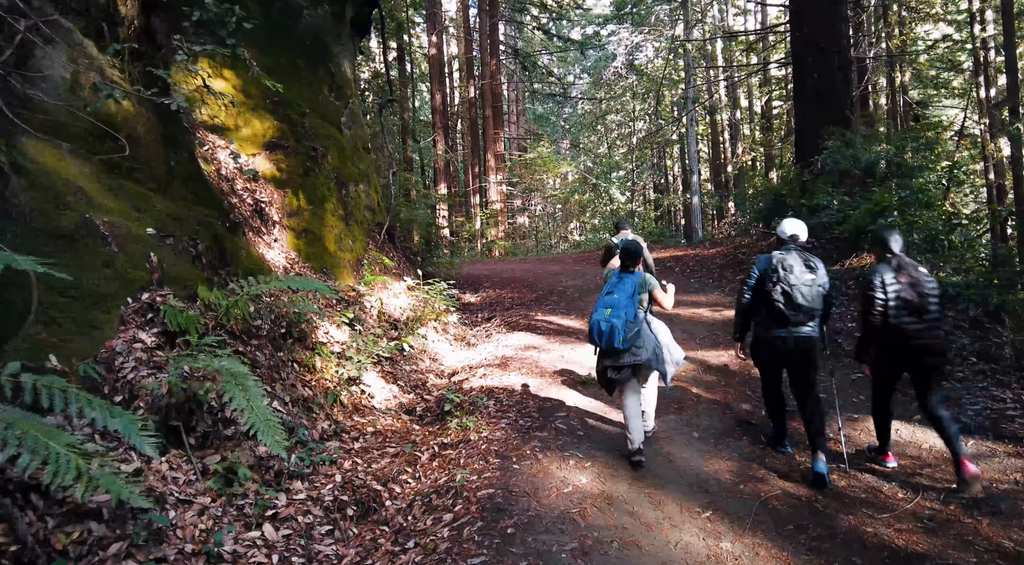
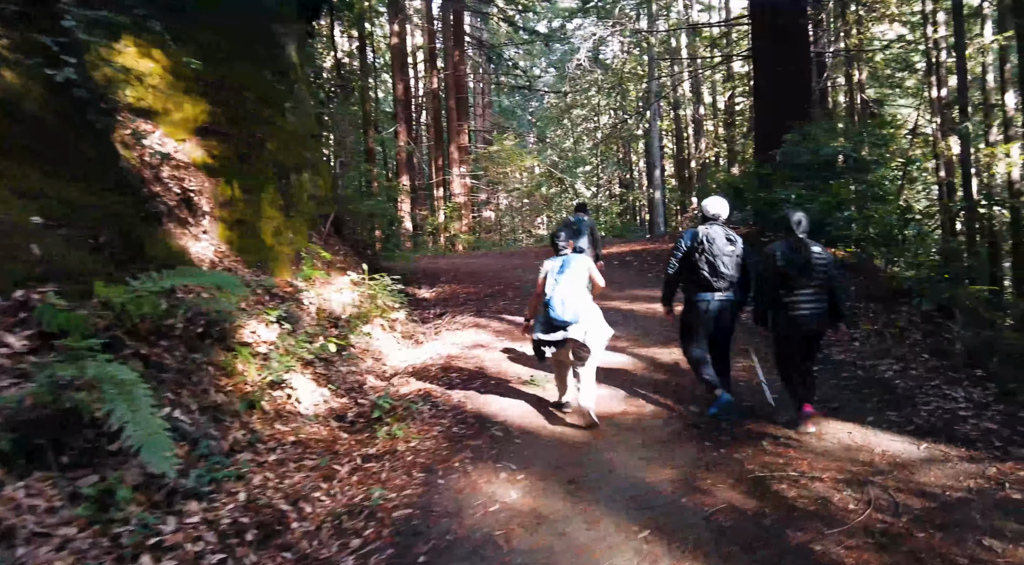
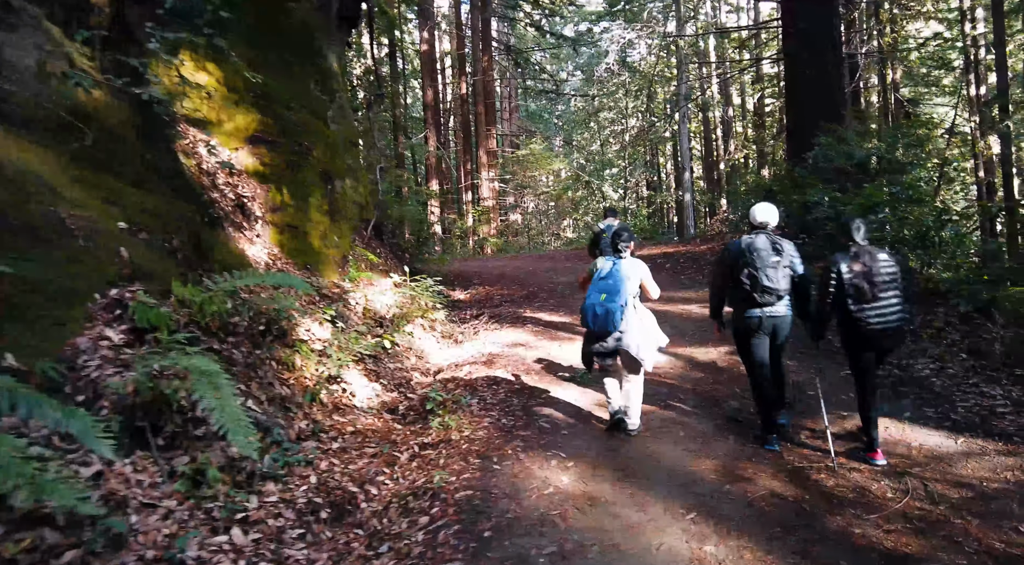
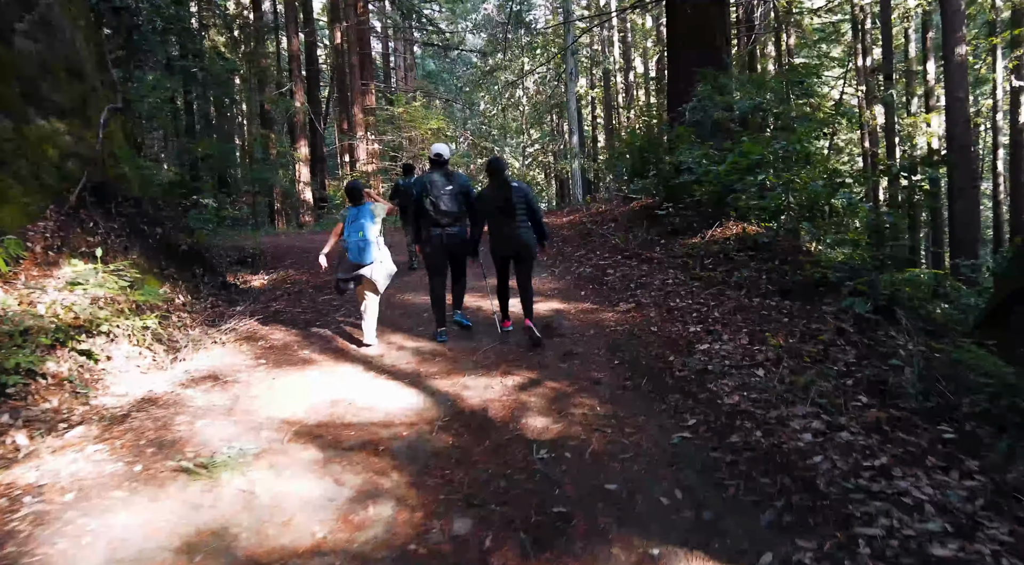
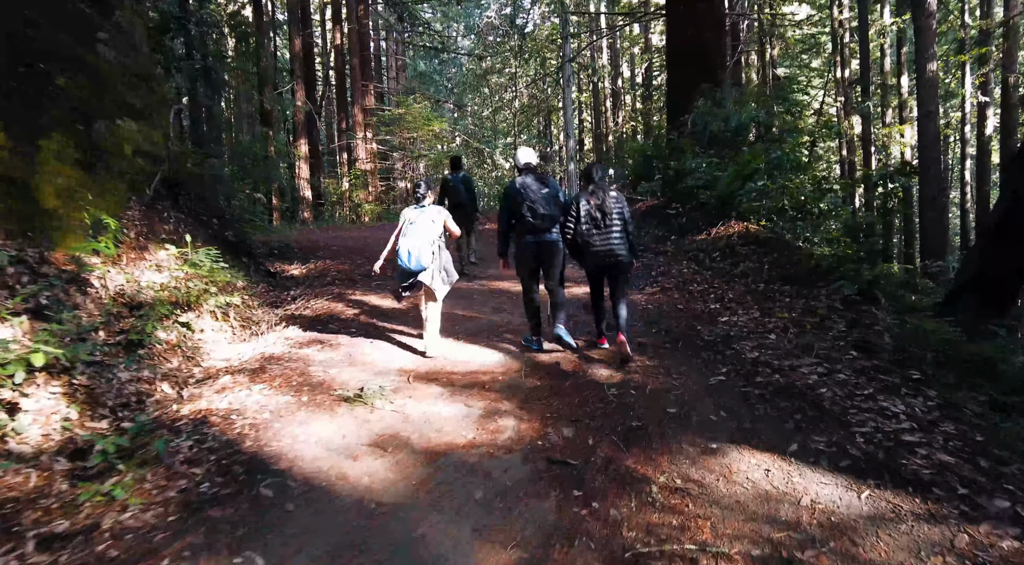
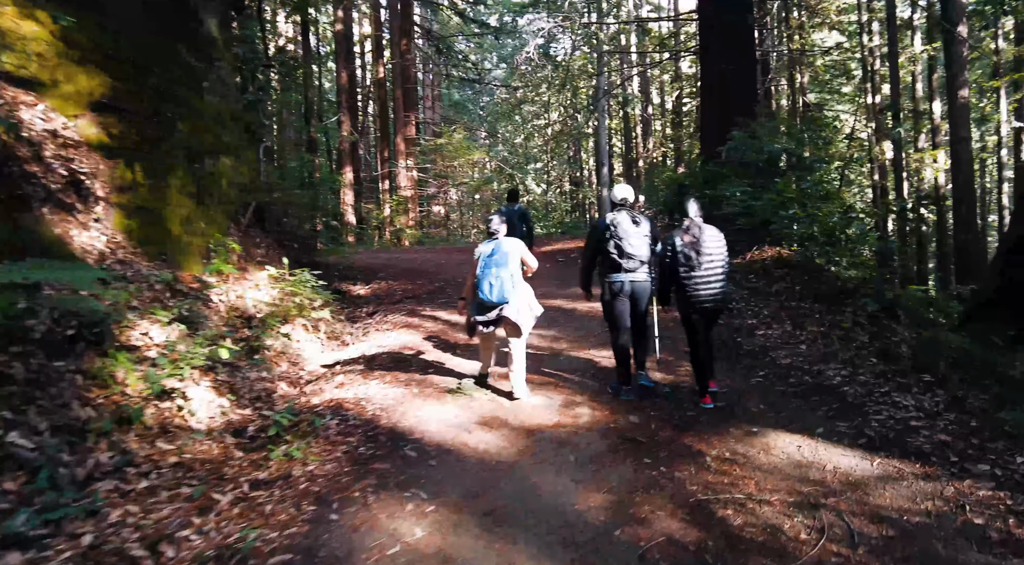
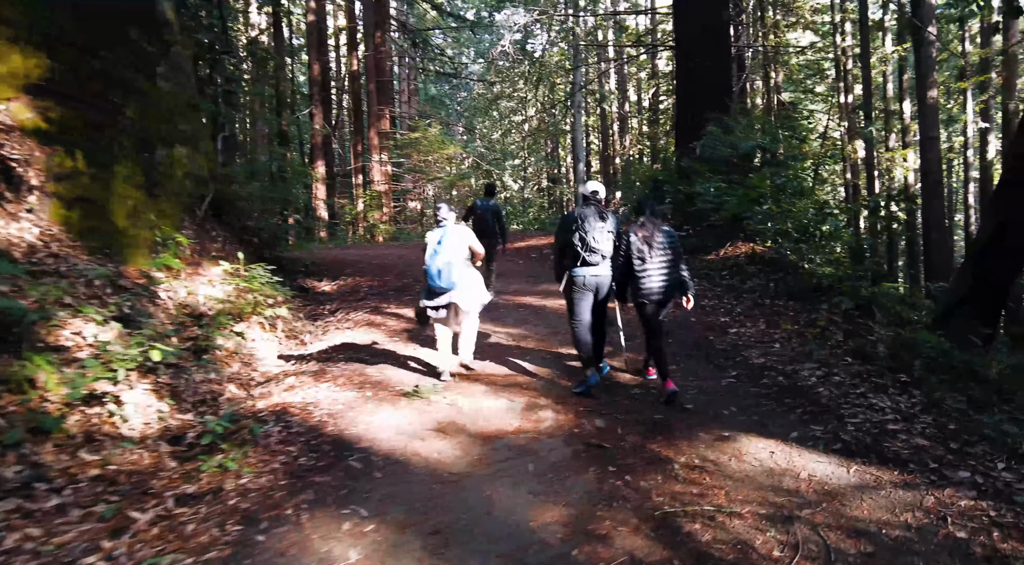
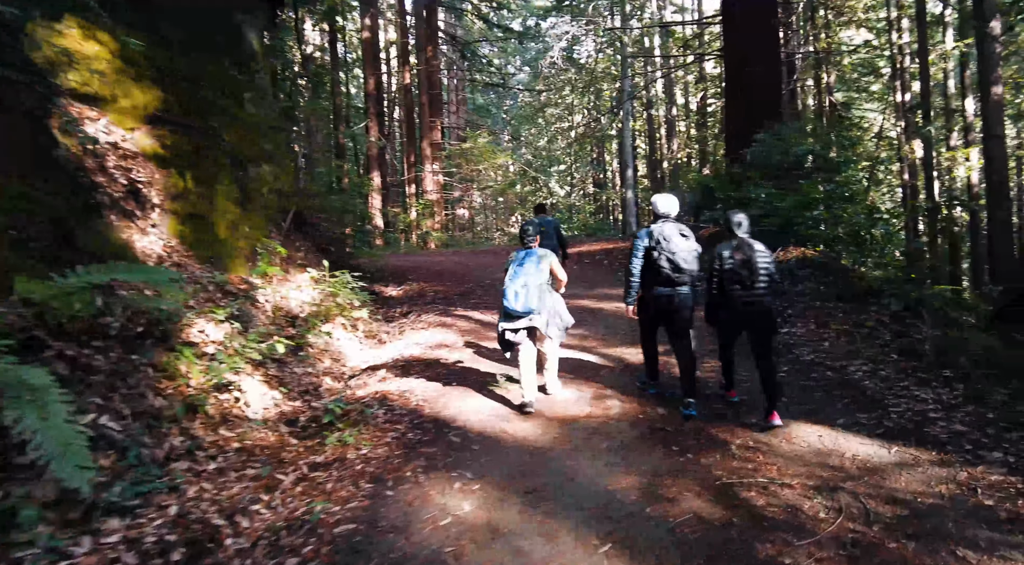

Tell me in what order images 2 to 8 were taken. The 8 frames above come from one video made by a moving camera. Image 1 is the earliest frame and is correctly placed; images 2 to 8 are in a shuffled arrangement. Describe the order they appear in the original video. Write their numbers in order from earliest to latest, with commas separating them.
3, 2, 8, 6, 7, 5, 4
